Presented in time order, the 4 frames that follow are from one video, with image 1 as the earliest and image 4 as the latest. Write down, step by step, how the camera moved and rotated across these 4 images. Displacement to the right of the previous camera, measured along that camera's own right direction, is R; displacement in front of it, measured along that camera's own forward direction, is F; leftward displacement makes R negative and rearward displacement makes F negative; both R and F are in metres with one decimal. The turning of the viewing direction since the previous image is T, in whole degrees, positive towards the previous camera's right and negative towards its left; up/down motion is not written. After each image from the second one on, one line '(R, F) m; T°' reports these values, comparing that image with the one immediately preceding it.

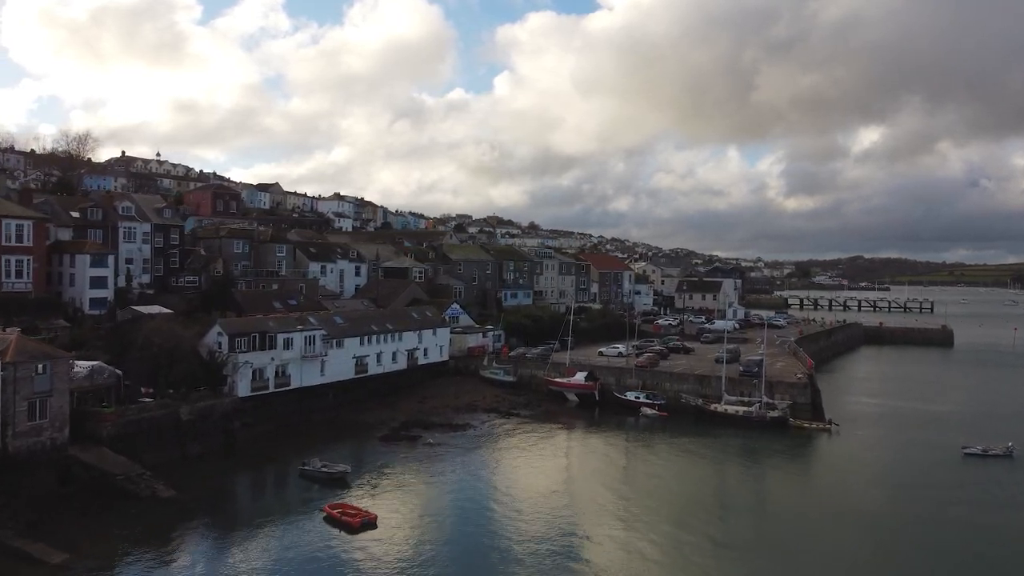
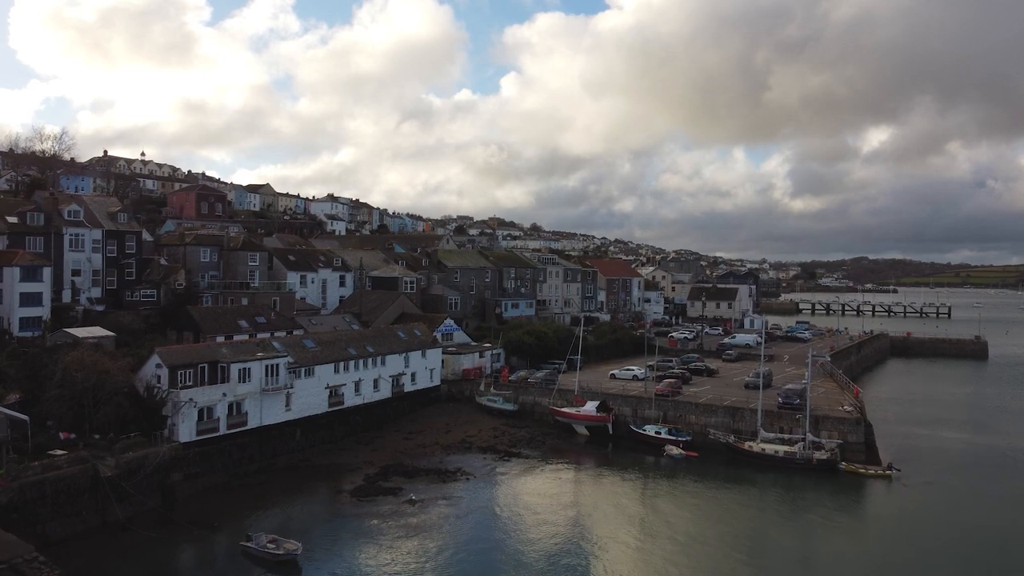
(+0.1, +5.3) m; 0°
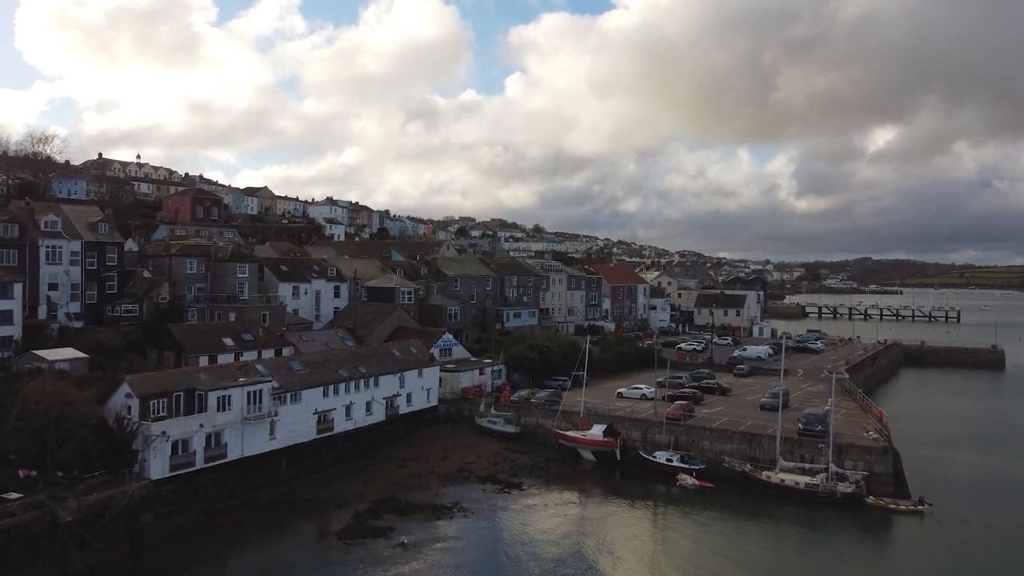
(+0.1, +2.1) m; 0°
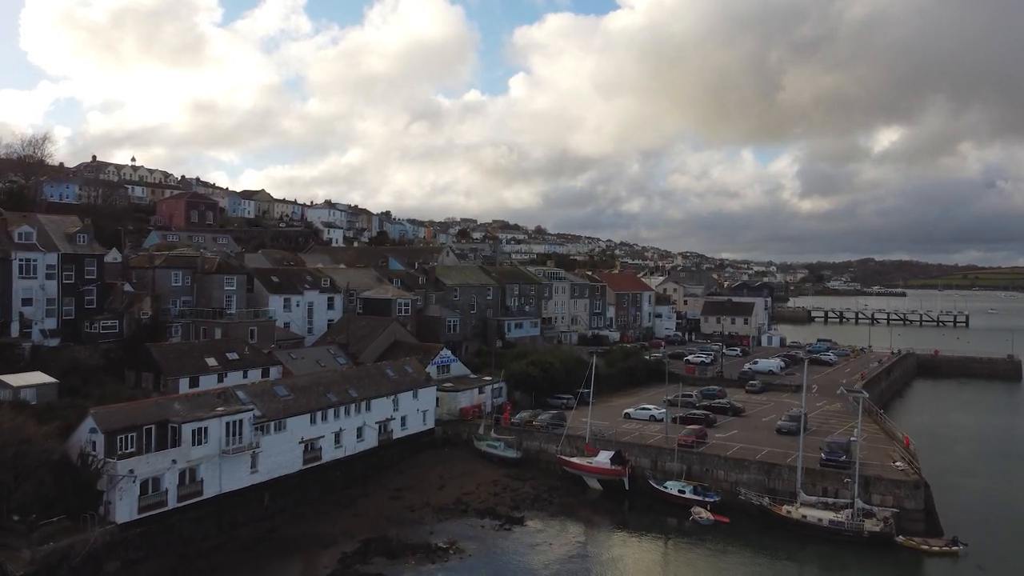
(0.0, +2.0) m; 0°
